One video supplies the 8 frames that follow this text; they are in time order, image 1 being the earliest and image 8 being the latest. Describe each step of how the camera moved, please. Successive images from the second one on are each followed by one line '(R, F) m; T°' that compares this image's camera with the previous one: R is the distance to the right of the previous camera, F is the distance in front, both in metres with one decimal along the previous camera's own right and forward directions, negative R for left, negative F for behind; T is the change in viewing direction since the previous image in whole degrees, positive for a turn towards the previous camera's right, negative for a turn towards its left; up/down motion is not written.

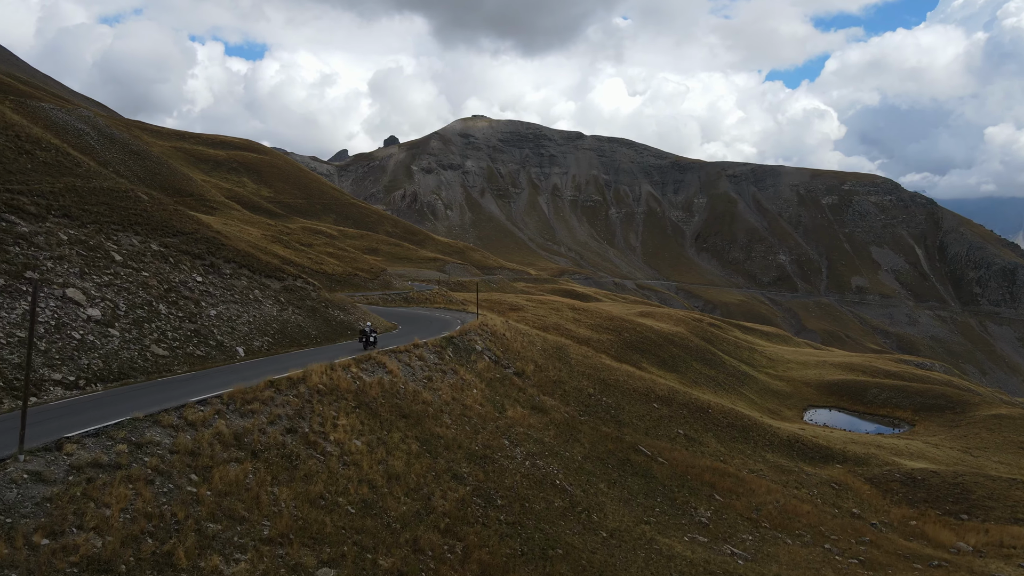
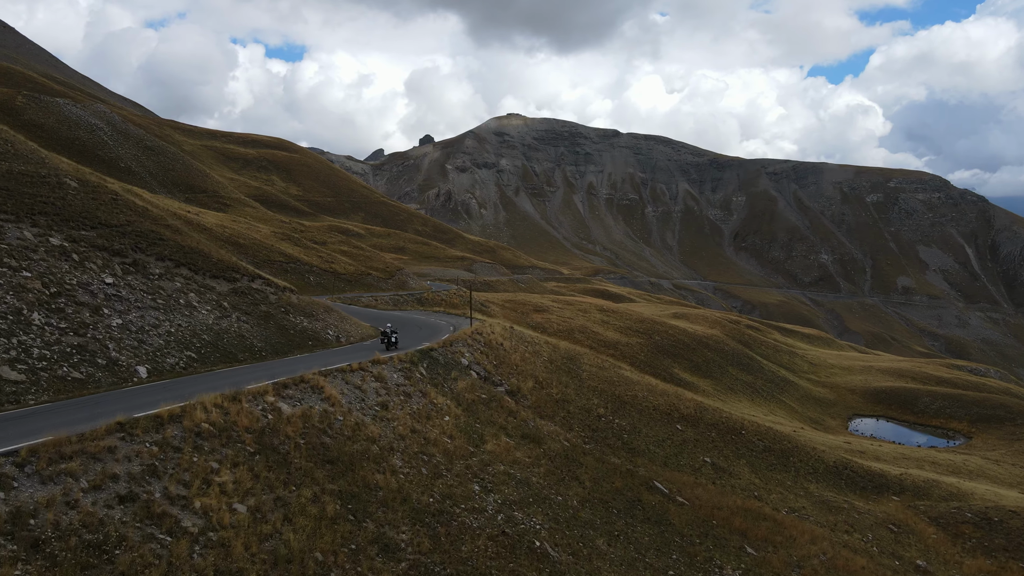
(+1.3, +4.1) m; -3°
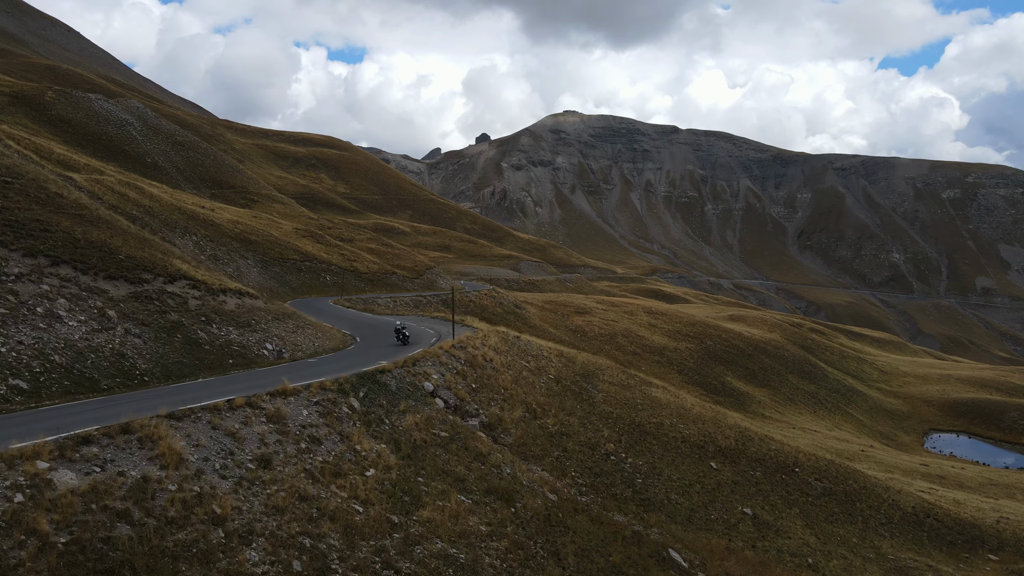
(+1.9, +4.9) m; -5°
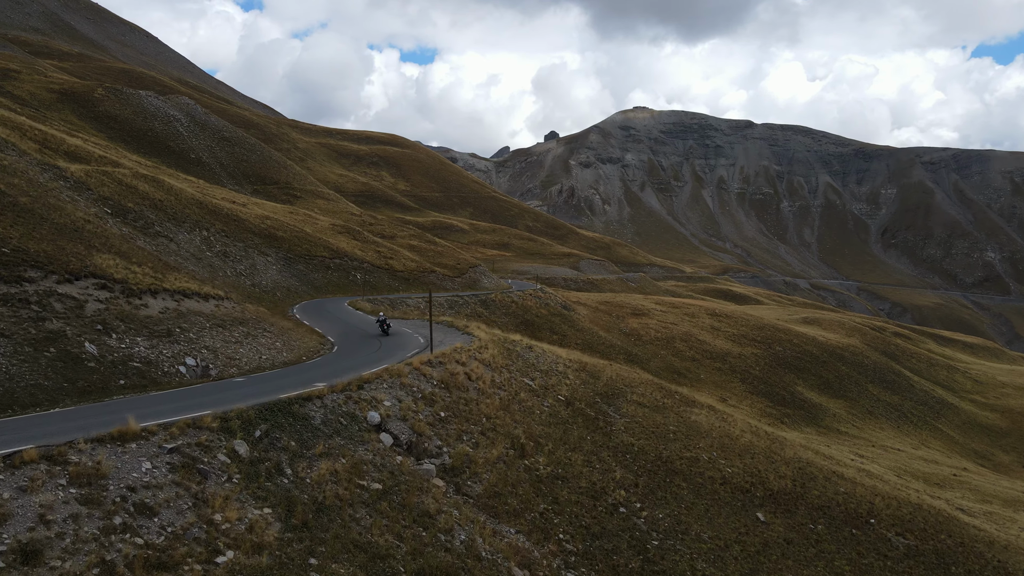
(+1.8, +4.3) m; -5°
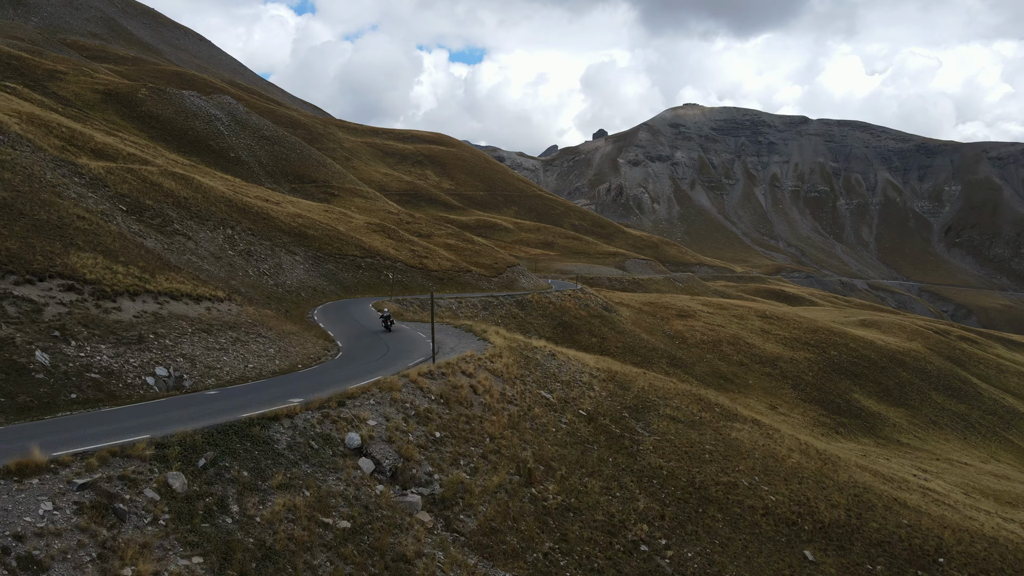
(+0.8, +1.9) m; -4°
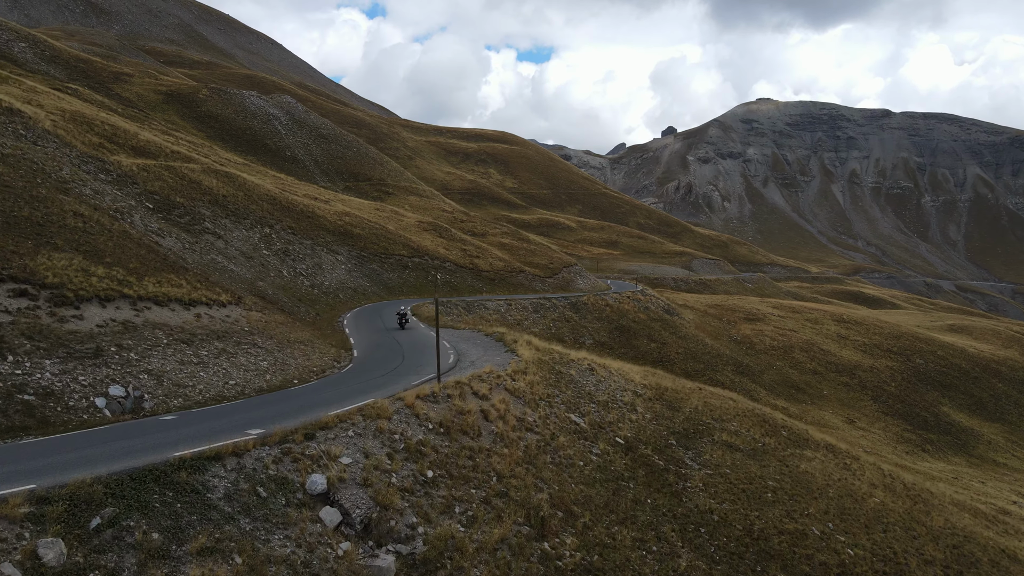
(+0.9, +2.5) m; -5°
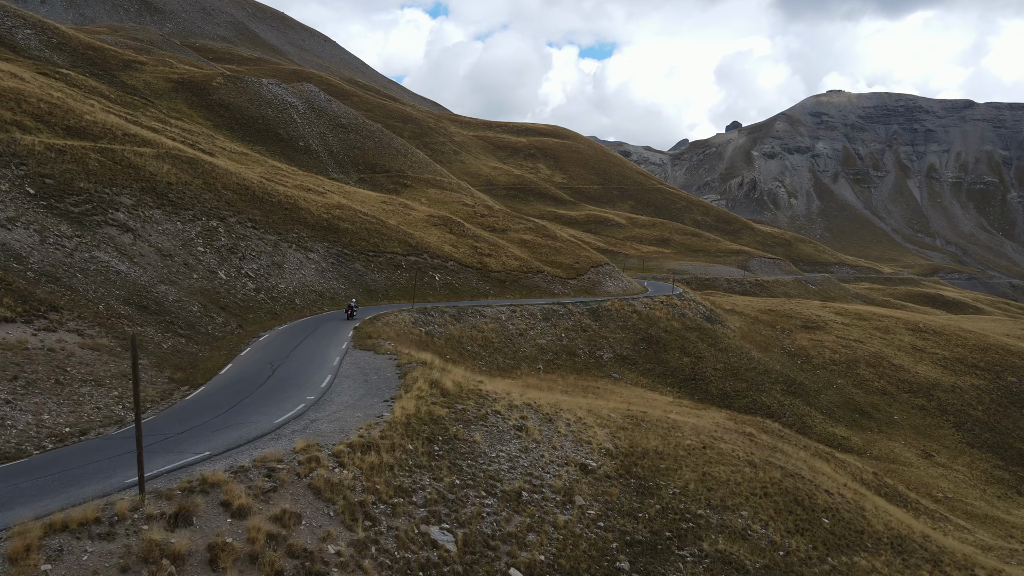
(+2.9, +6.5) m; -5°
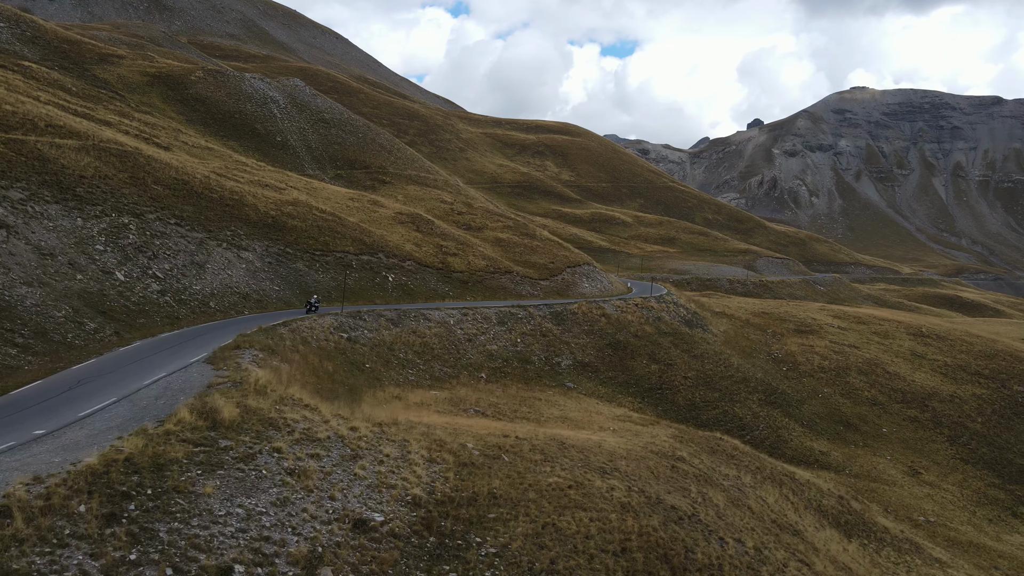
(+3.4, +2.5) m; -2°
